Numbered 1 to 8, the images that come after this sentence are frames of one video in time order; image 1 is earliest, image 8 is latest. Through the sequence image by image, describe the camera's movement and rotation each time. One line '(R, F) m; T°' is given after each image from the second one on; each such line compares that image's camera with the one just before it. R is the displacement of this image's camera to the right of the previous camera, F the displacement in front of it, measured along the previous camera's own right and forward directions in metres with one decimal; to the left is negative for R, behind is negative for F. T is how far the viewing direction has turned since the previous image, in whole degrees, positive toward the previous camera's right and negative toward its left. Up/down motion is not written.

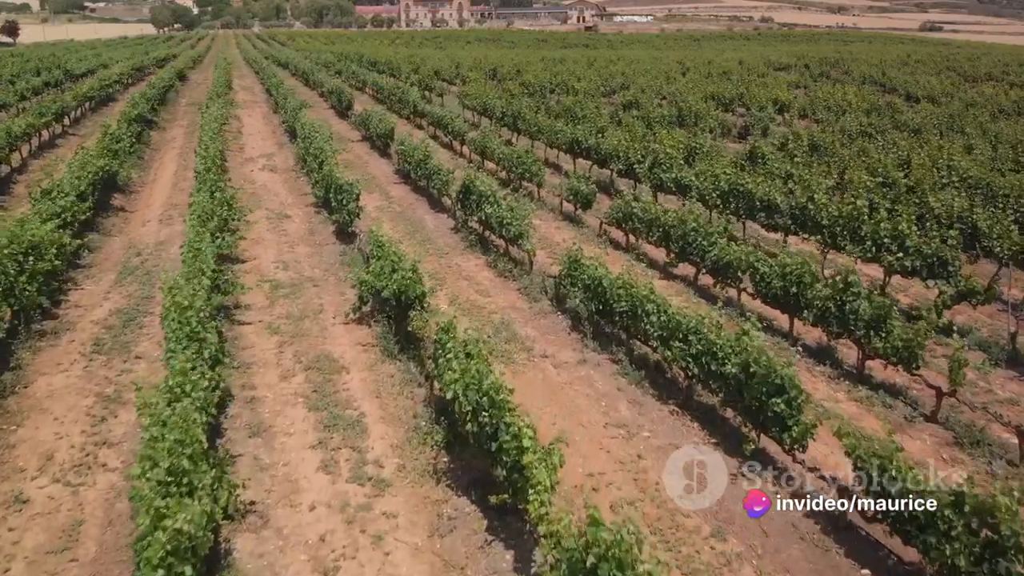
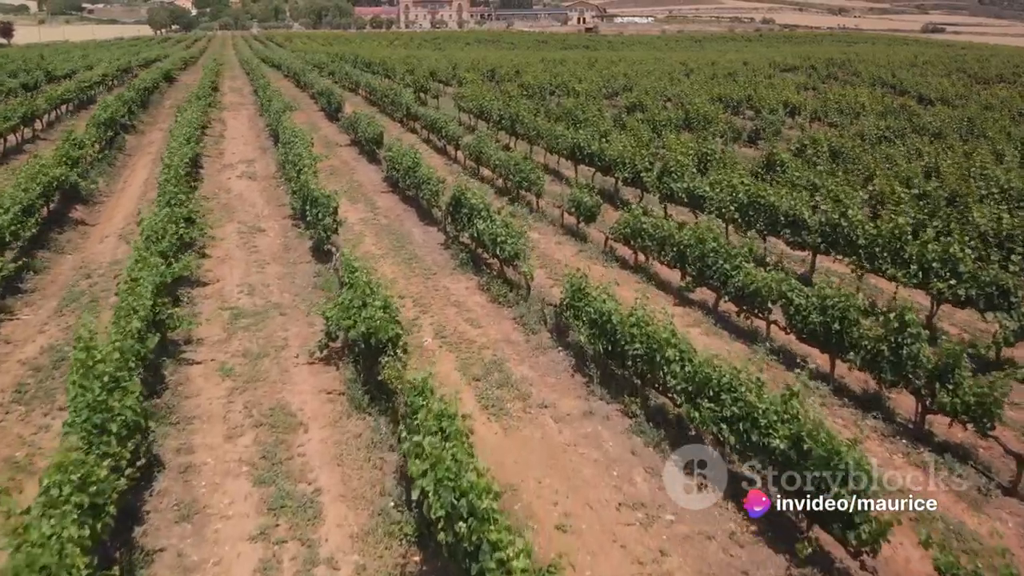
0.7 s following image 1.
(+0.1, +1.8) m; 0°
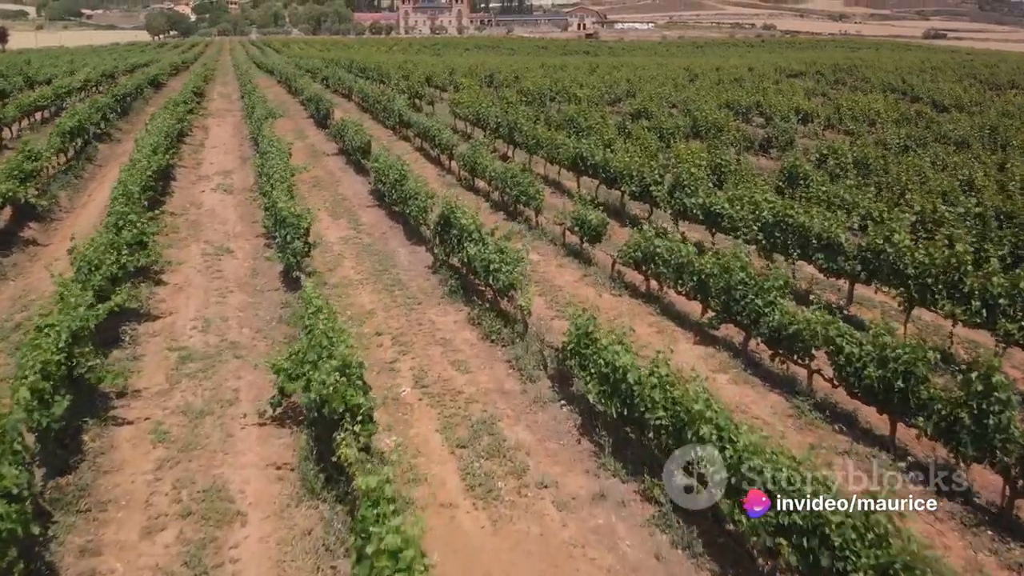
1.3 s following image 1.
(+0.1, +1.8) m; 0°
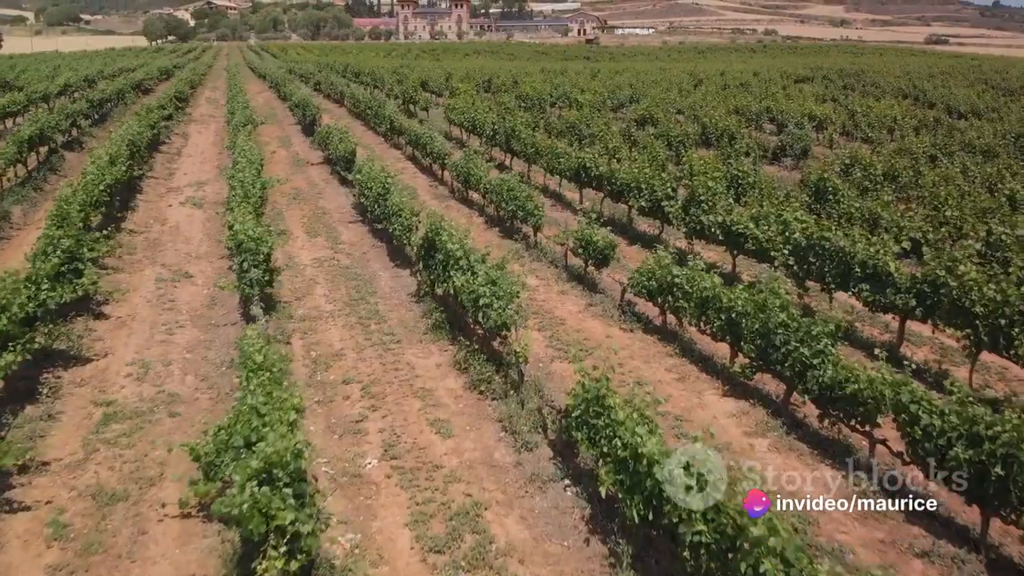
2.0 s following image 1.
(+0.1, +1.9) m; 0°
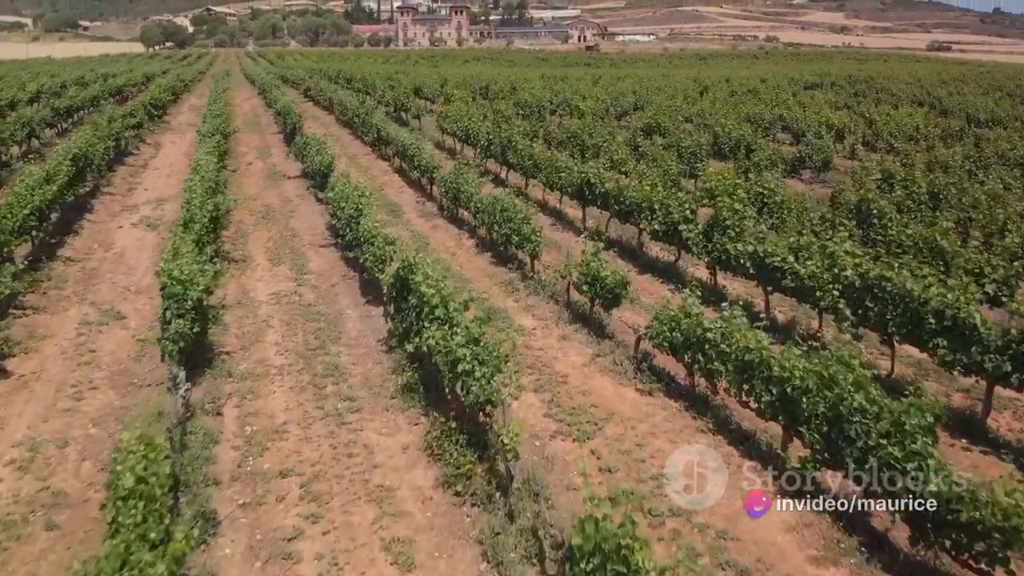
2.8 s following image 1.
(+0.1, +2.3) m; 0°
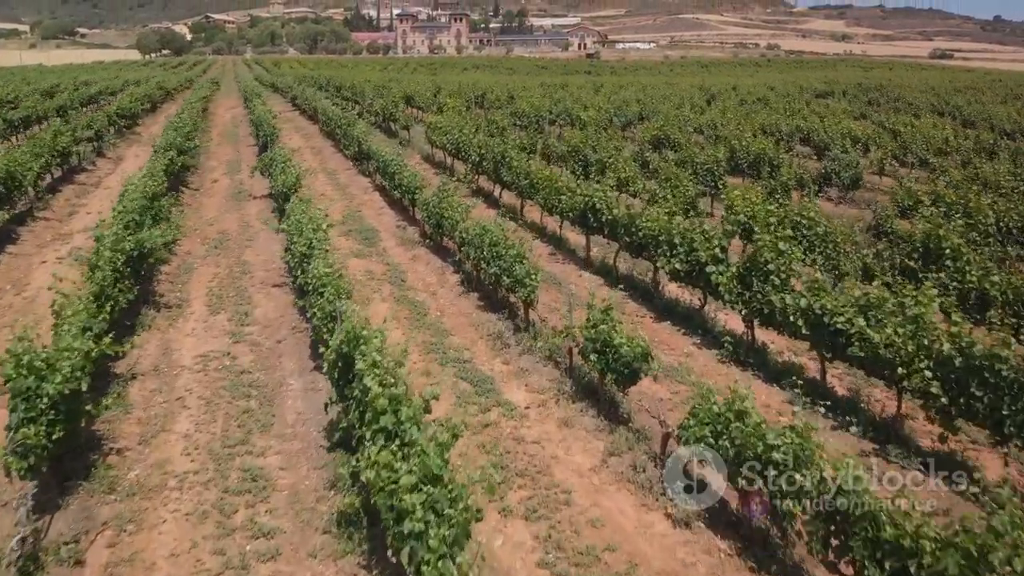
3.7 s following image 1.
(+0.2, +2.6) m; 0°
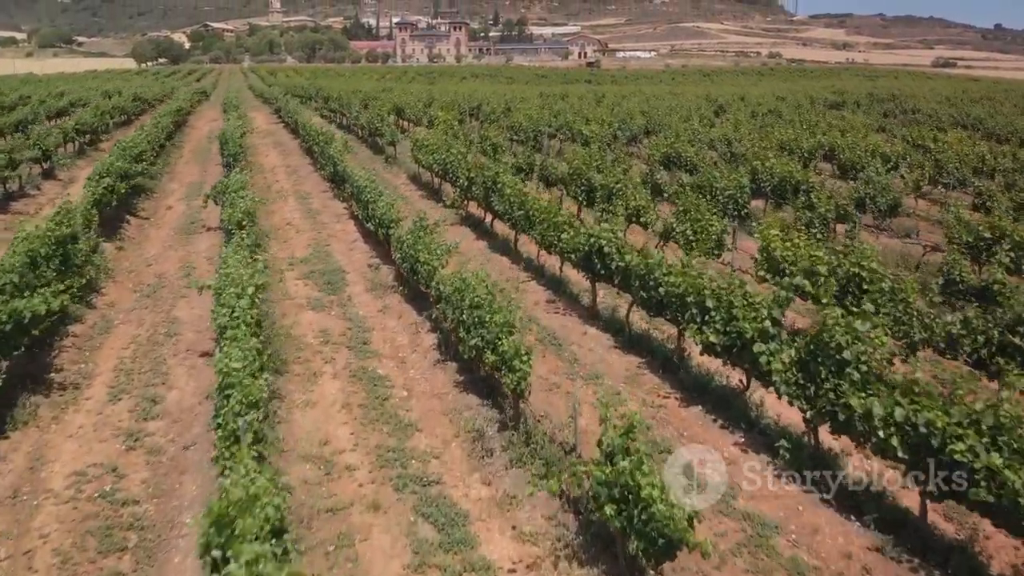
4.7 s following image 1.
(+0.2, +2.7) m; 0°
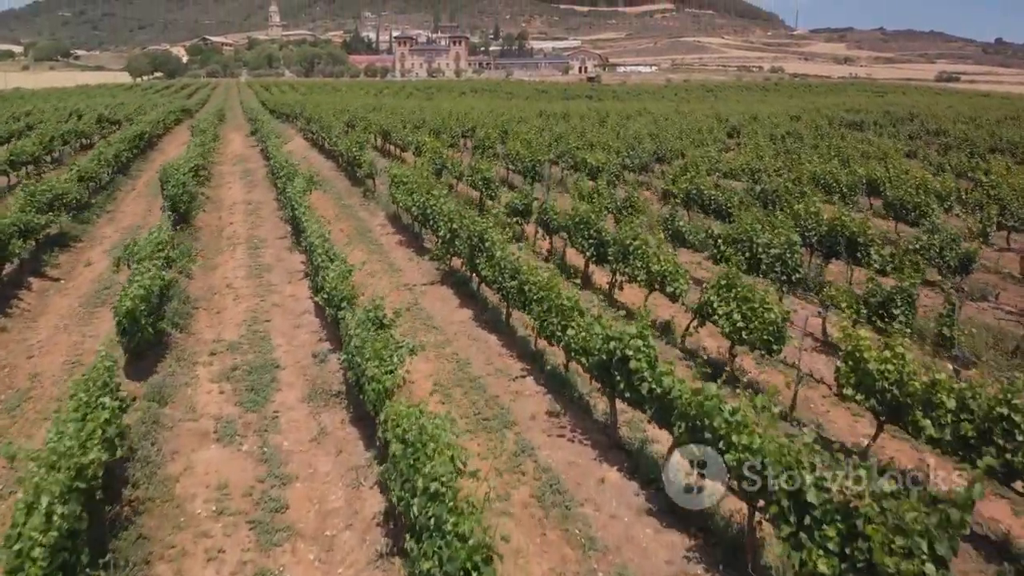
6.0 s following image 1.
(+0.2, +3.6) m; 0°
